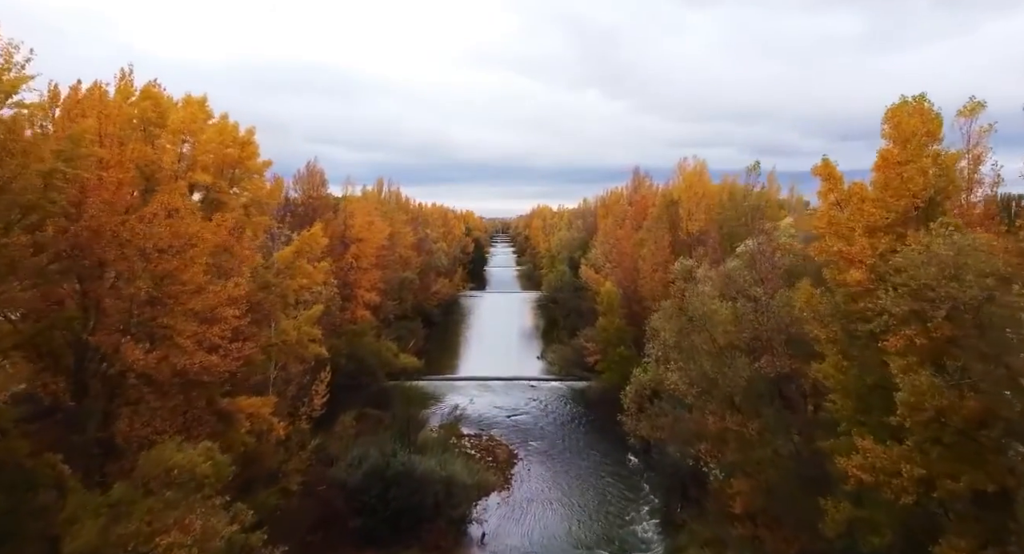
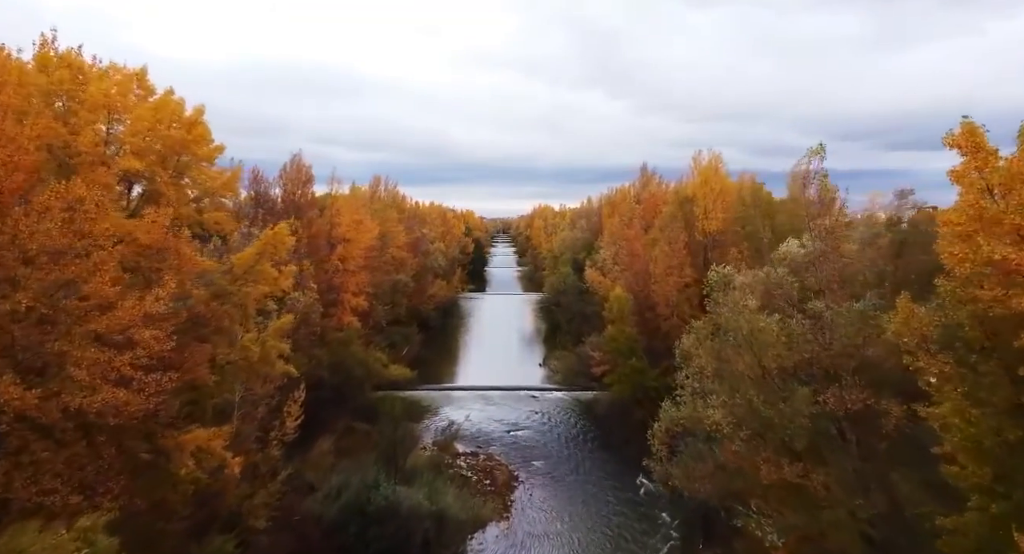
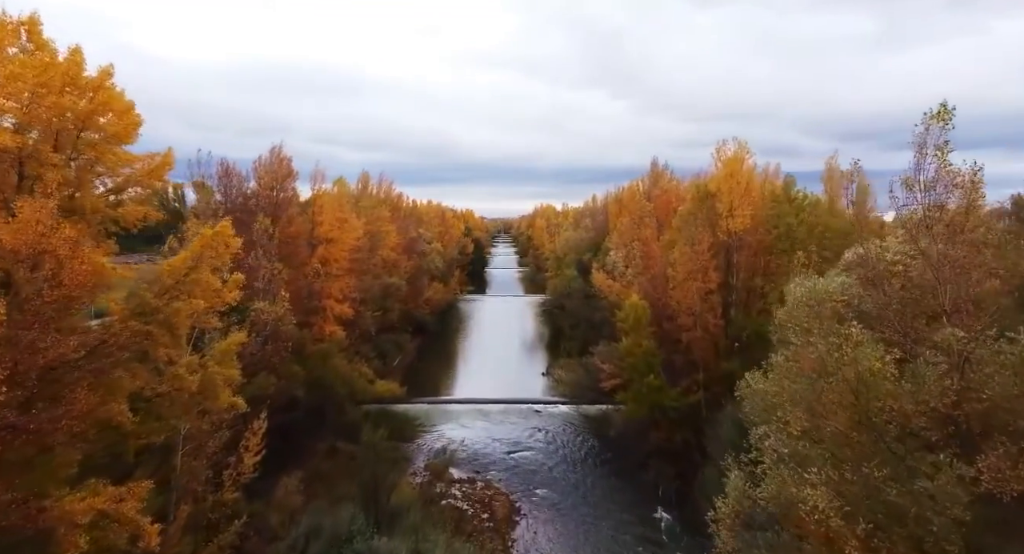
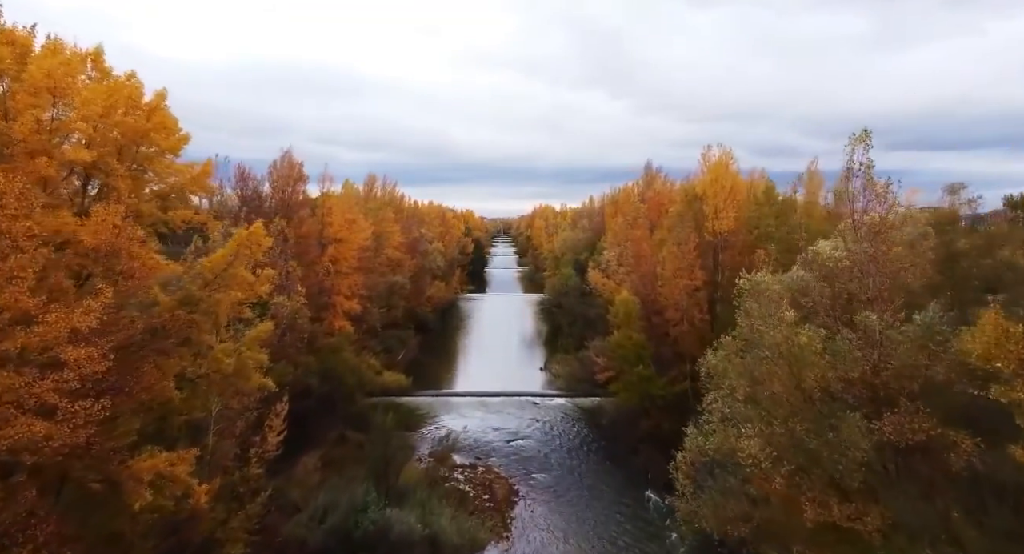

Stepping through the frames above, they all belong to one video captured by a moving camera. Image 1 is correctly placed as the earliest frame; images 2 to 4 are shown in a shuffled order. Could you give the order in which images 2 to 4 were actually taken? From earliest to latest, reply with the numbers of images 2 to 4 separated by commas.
2, 4, 3
